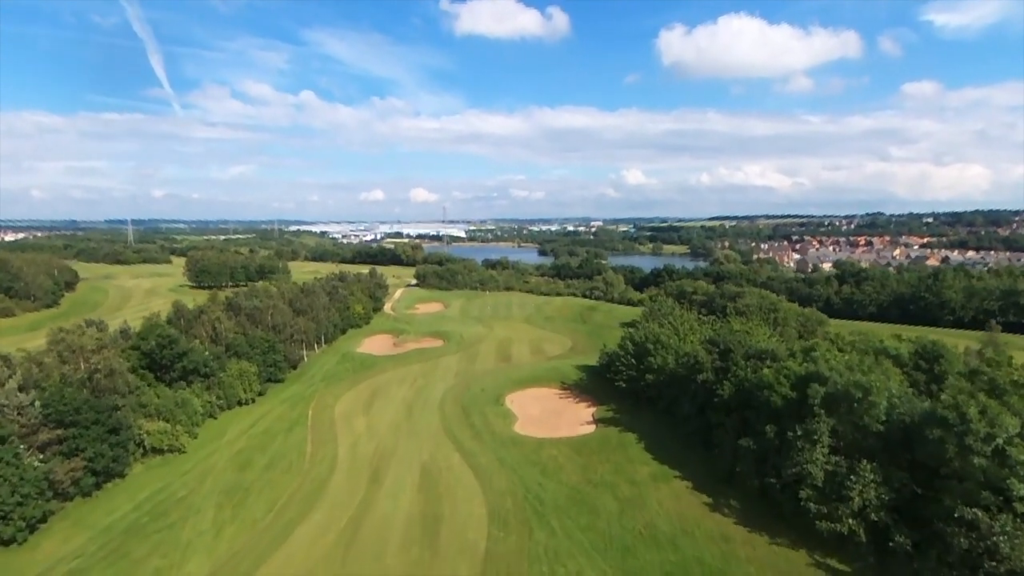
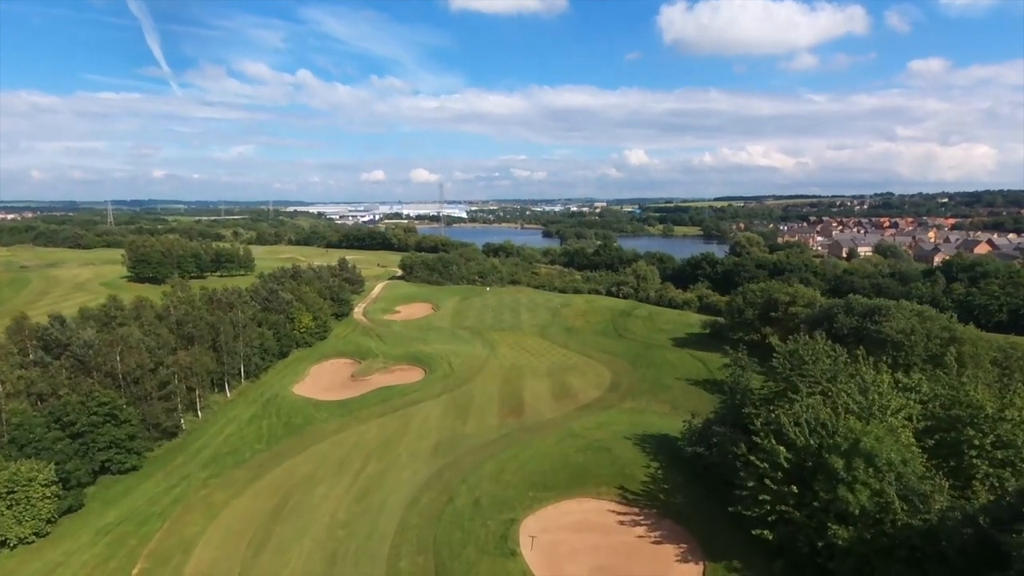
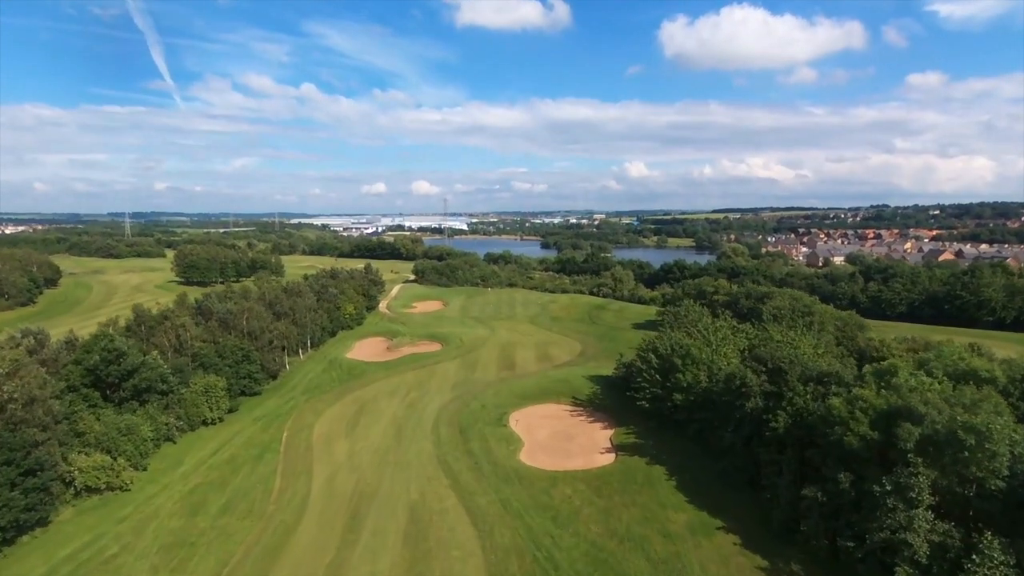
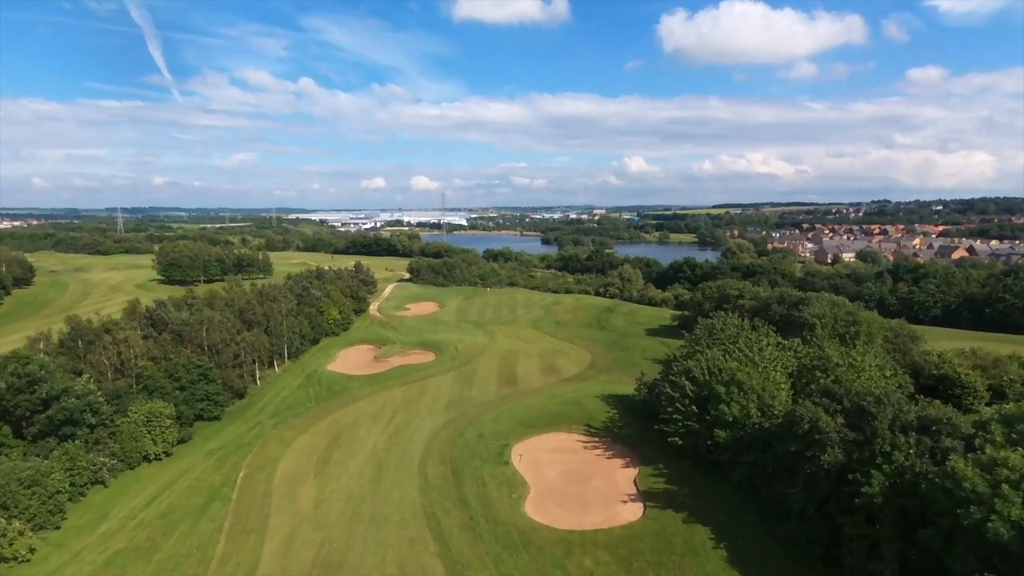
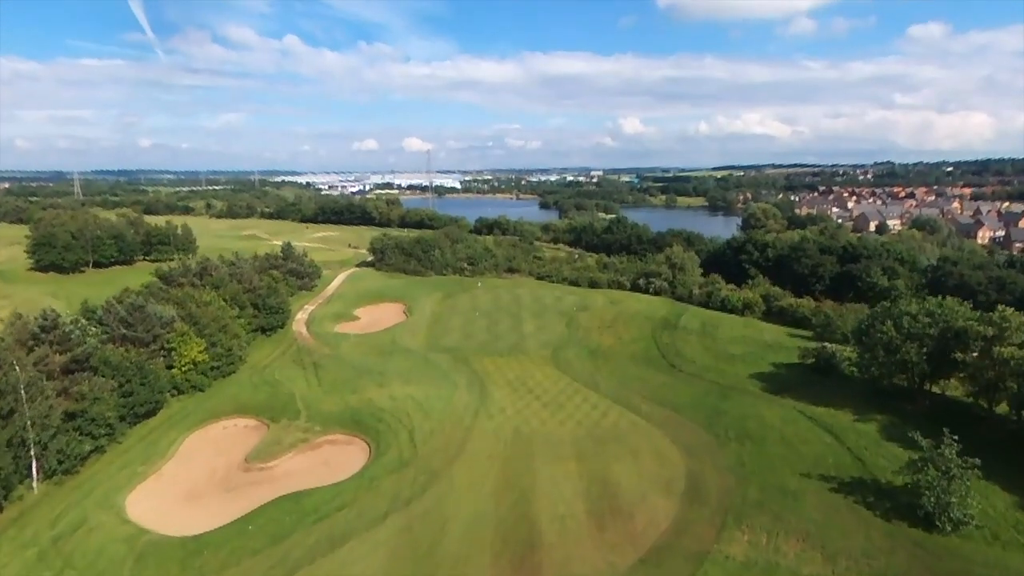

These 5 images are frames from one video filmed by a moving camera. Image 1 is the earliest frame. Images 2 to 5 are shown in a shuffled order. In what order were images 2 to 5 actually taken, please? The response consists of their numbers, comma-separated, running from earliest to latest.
3, 4, 2, 5
